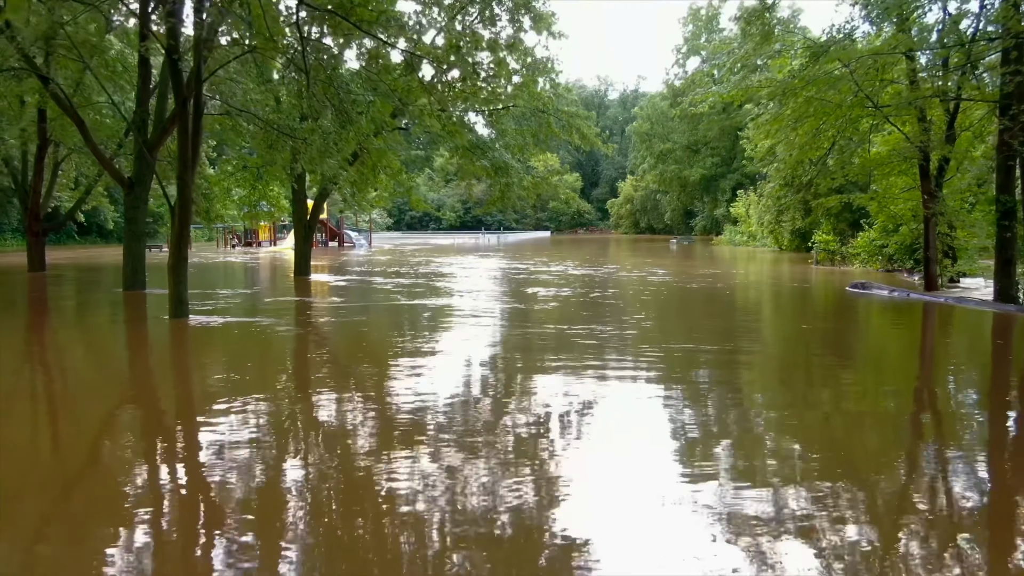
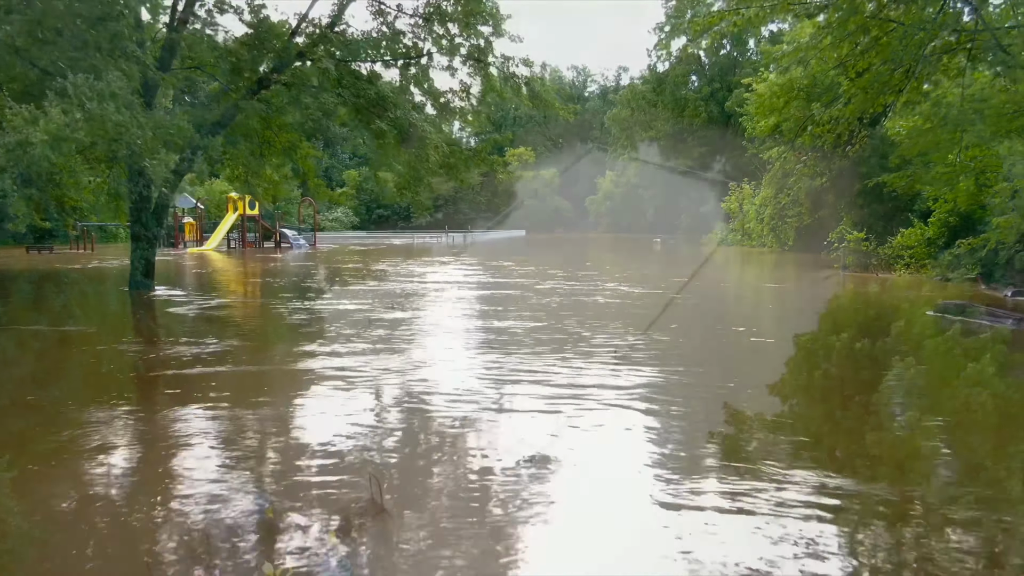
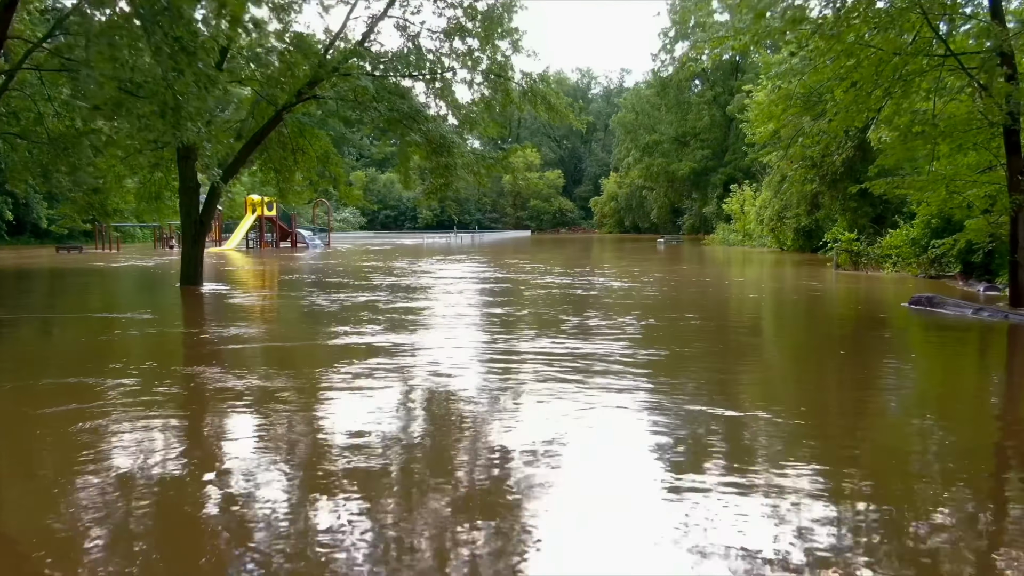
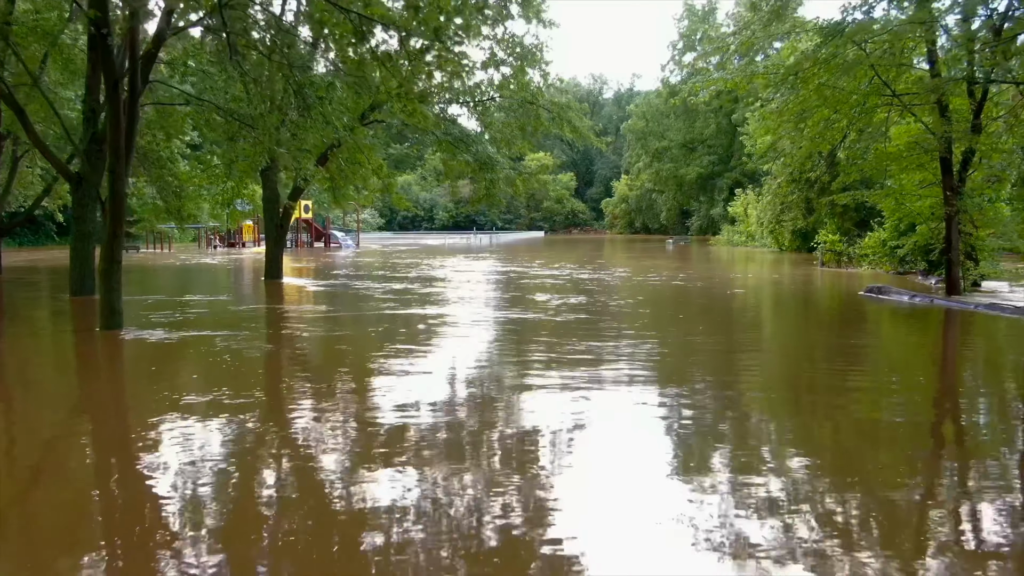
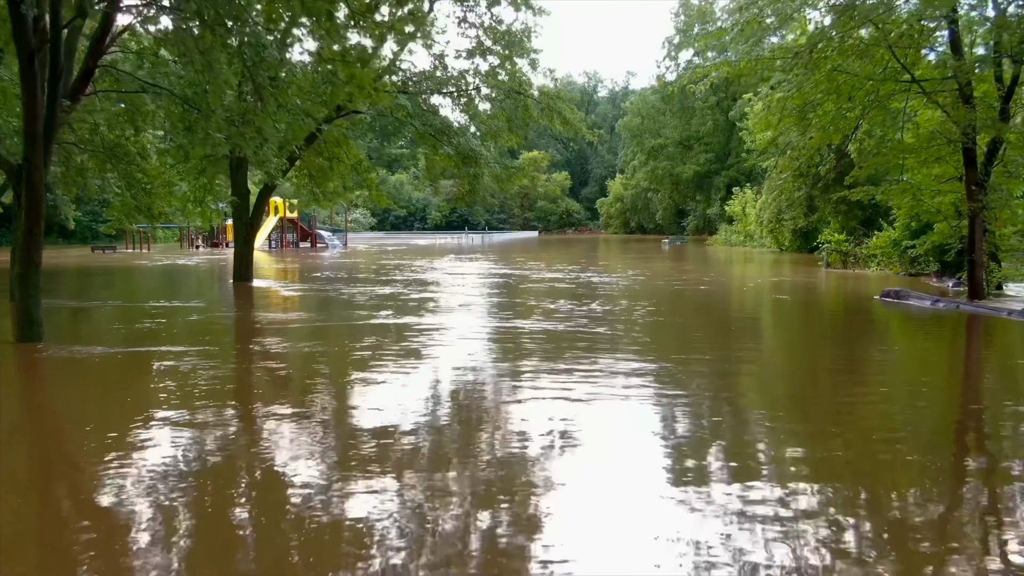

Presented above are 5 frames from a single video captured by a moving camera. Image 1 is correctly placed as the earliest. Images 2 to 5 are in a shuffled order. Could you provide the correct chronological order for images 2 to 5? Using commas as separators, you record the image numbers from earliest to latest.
4, 5, 3, 2
